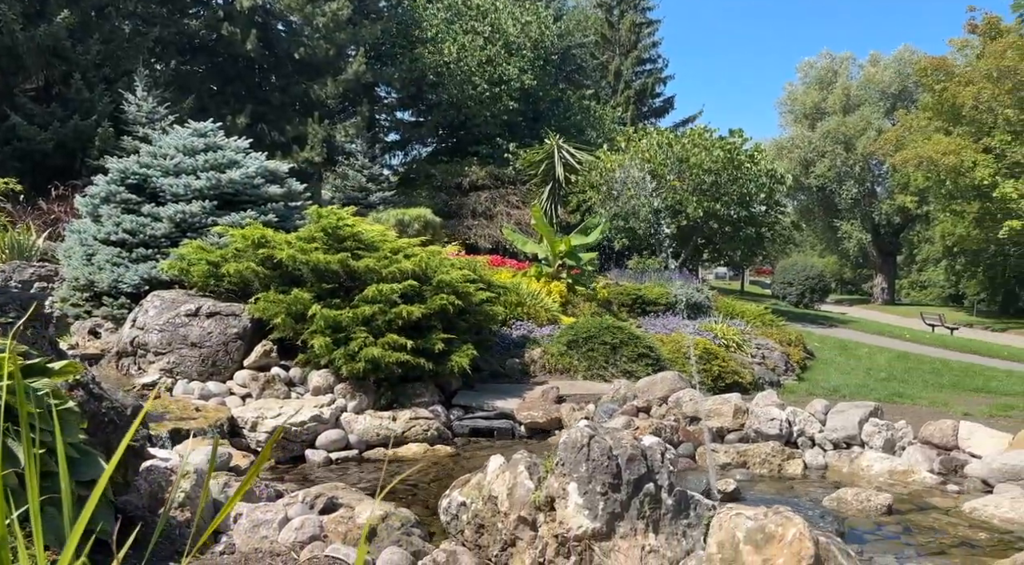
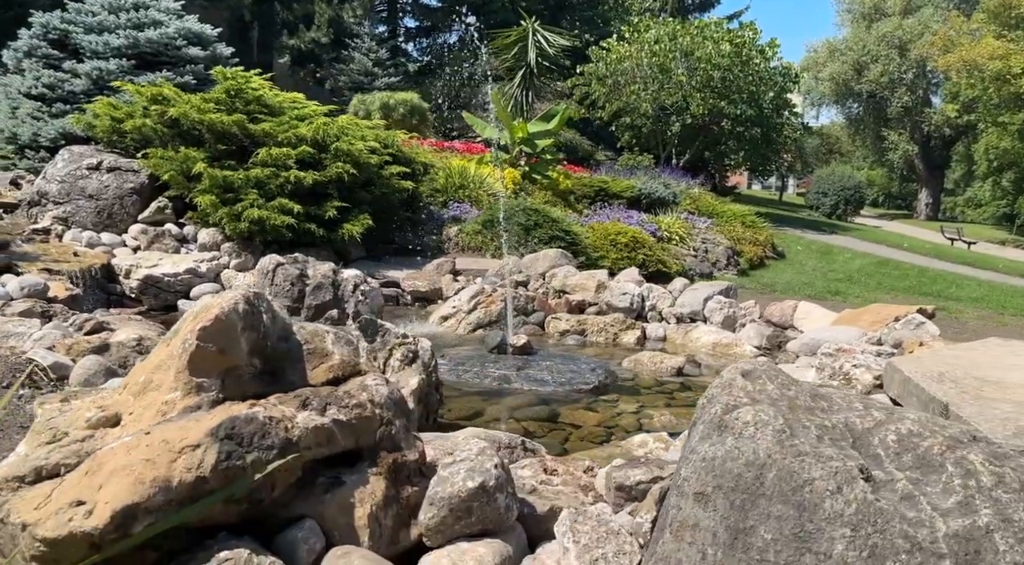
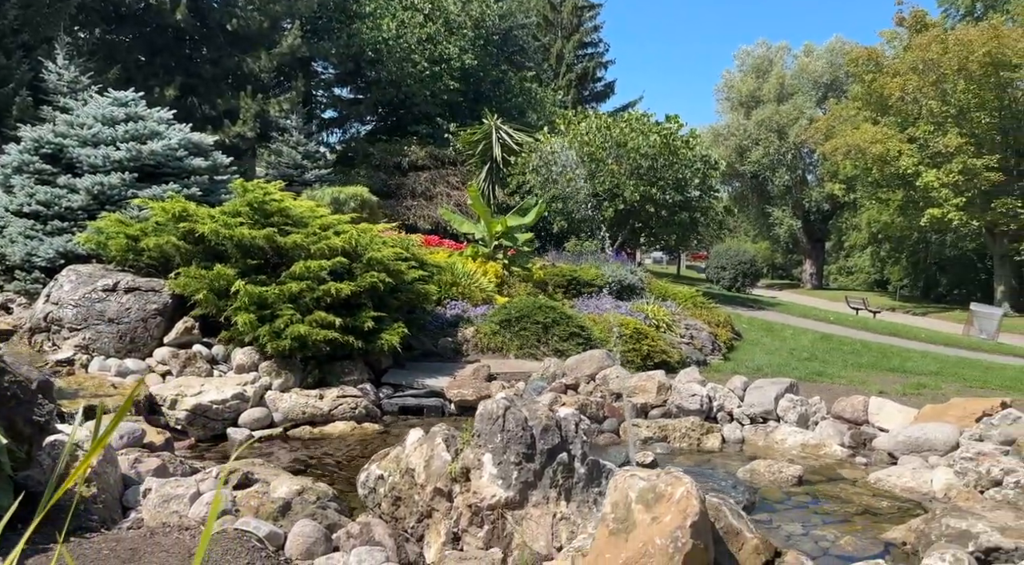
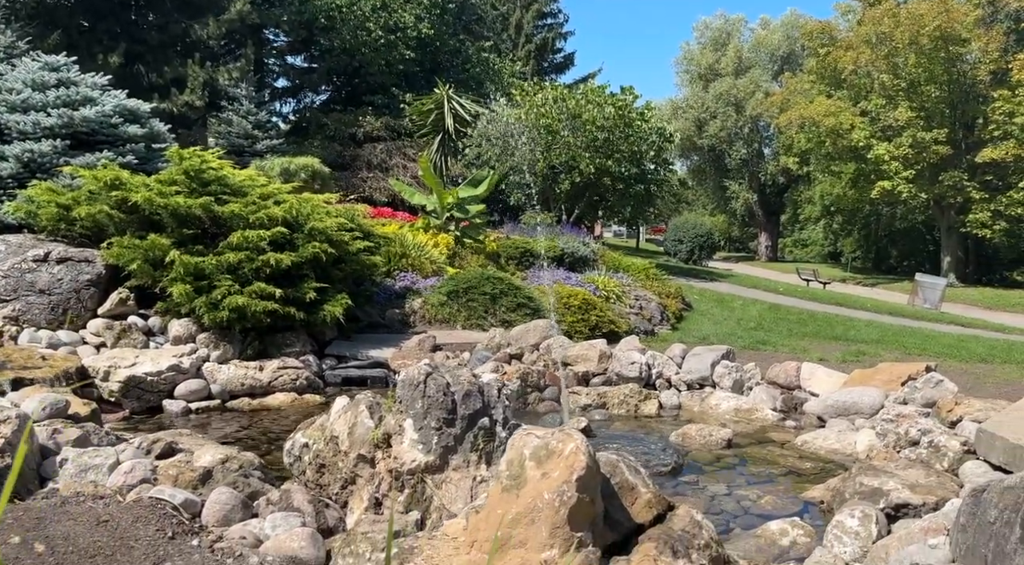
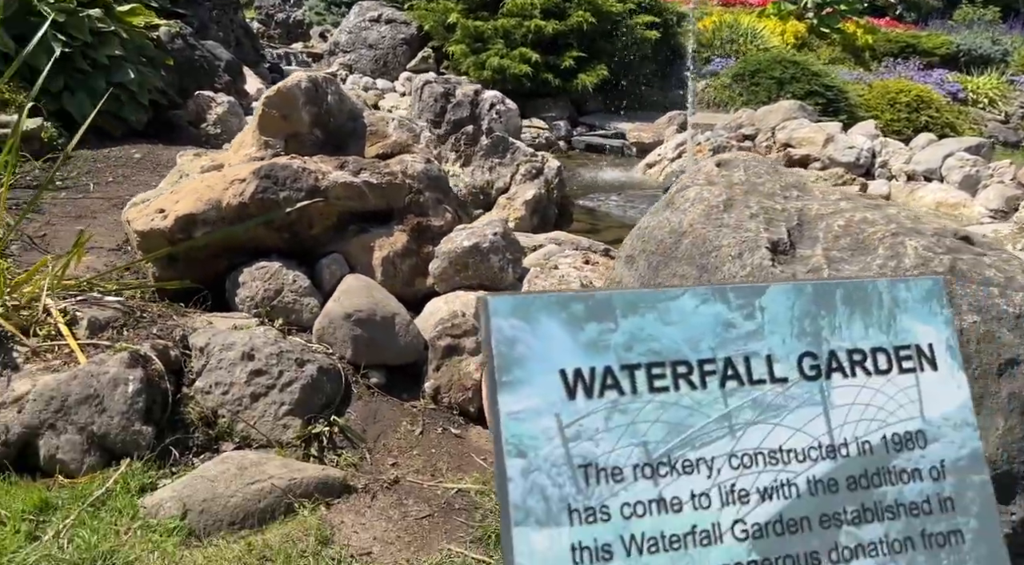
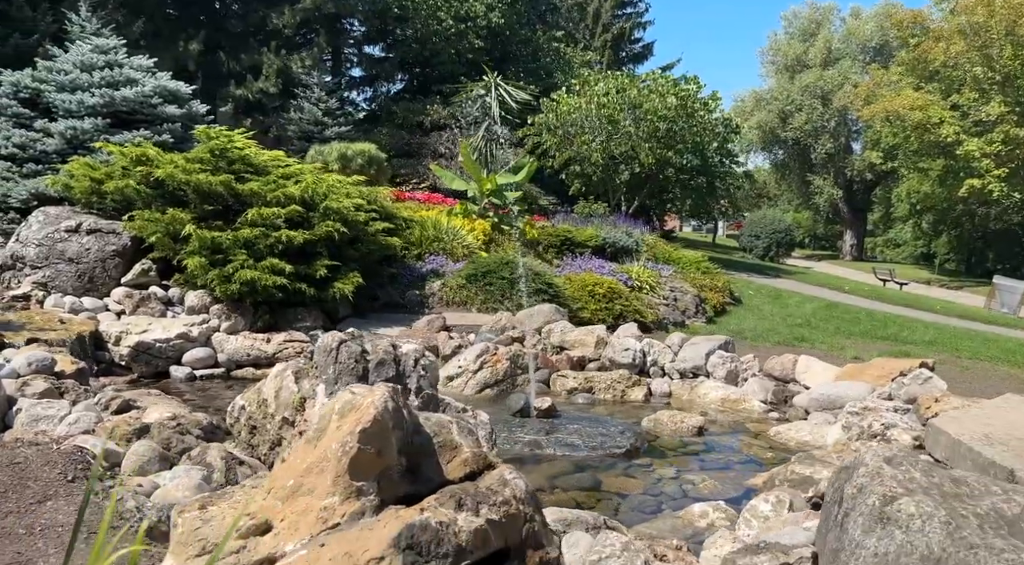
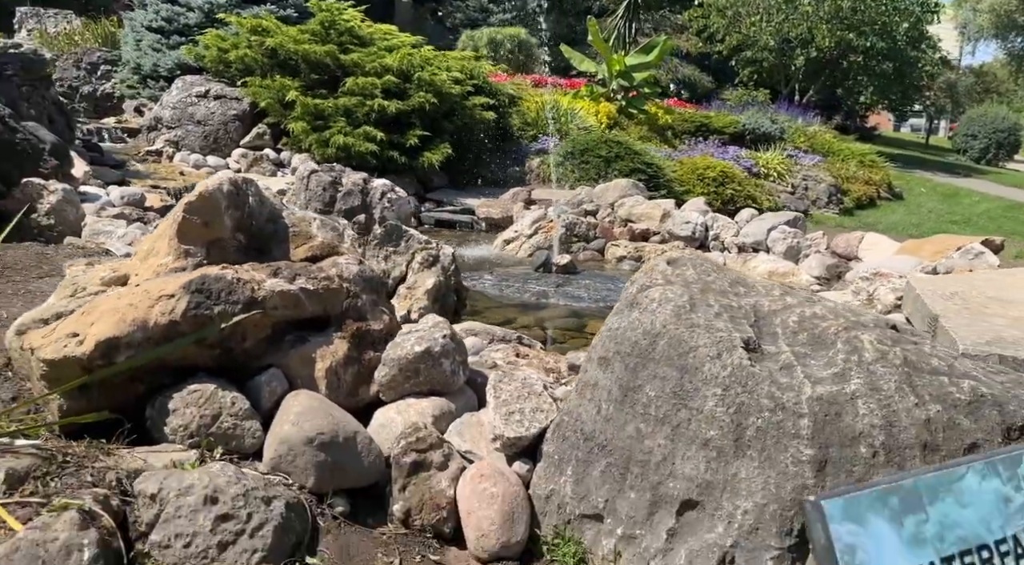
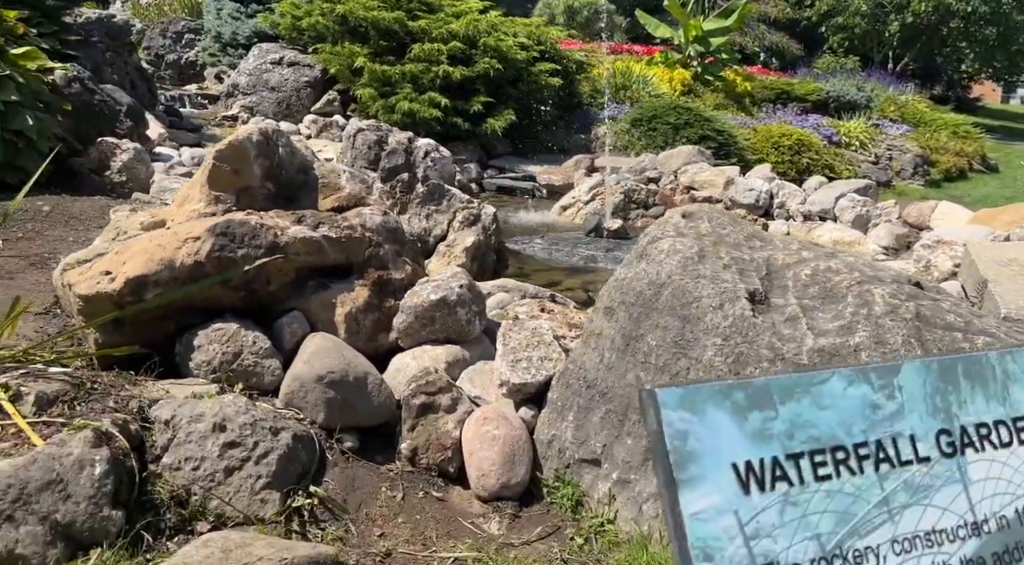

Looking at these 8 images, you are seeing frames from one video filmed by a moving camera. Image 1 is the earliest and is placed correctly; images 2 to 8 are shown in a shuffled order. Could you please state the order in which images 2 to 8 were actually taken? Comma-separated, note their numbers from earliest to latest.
3, 4, 6, 2, 7, 8, 5
